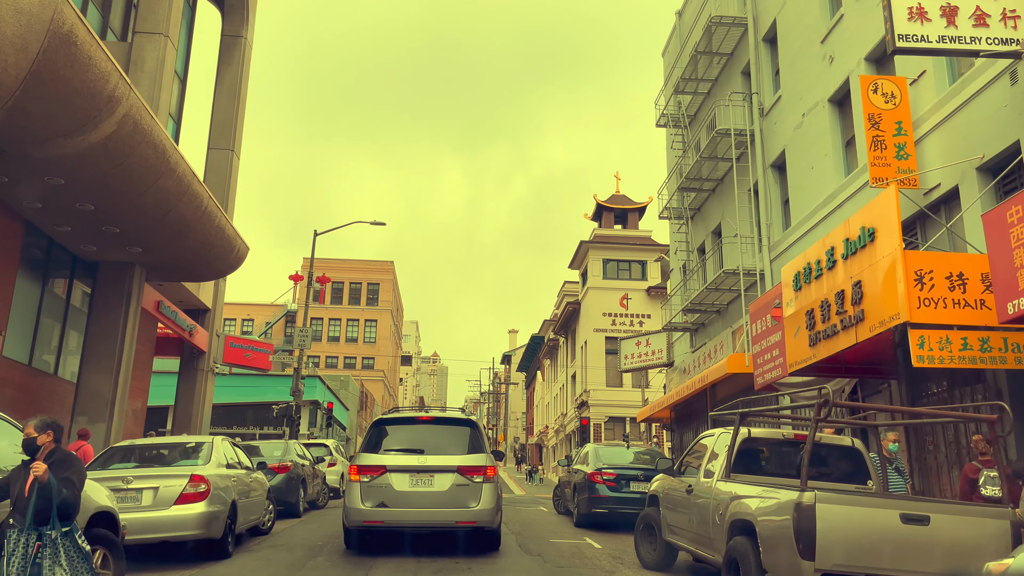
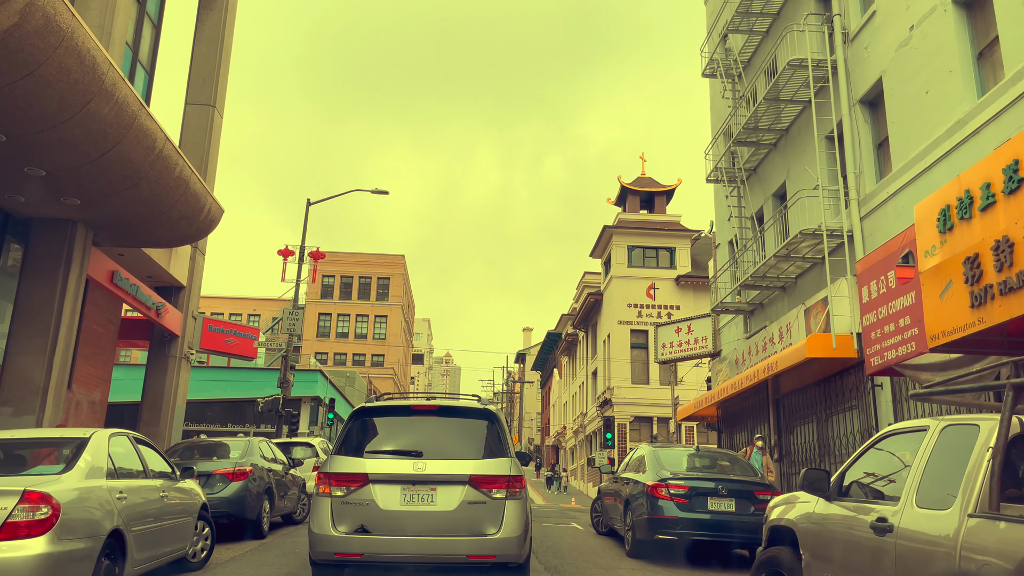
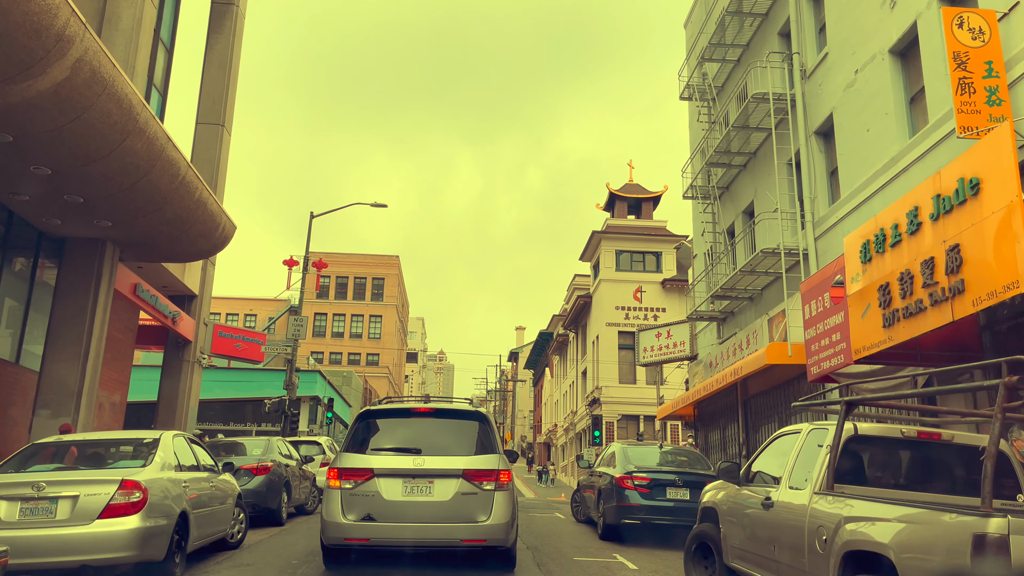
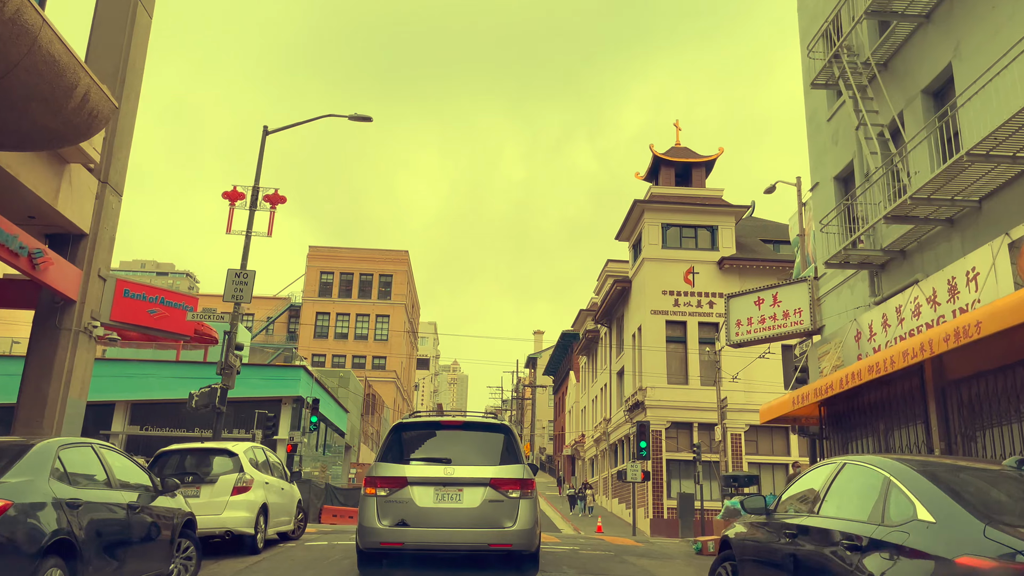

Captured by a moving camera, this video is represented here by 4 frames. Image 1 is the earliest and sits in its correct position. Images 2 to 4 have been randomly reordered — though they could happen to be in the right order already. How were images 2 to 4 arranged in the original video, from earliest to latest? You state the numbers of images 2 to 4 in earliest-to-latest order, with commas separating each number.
3, 2, 4
